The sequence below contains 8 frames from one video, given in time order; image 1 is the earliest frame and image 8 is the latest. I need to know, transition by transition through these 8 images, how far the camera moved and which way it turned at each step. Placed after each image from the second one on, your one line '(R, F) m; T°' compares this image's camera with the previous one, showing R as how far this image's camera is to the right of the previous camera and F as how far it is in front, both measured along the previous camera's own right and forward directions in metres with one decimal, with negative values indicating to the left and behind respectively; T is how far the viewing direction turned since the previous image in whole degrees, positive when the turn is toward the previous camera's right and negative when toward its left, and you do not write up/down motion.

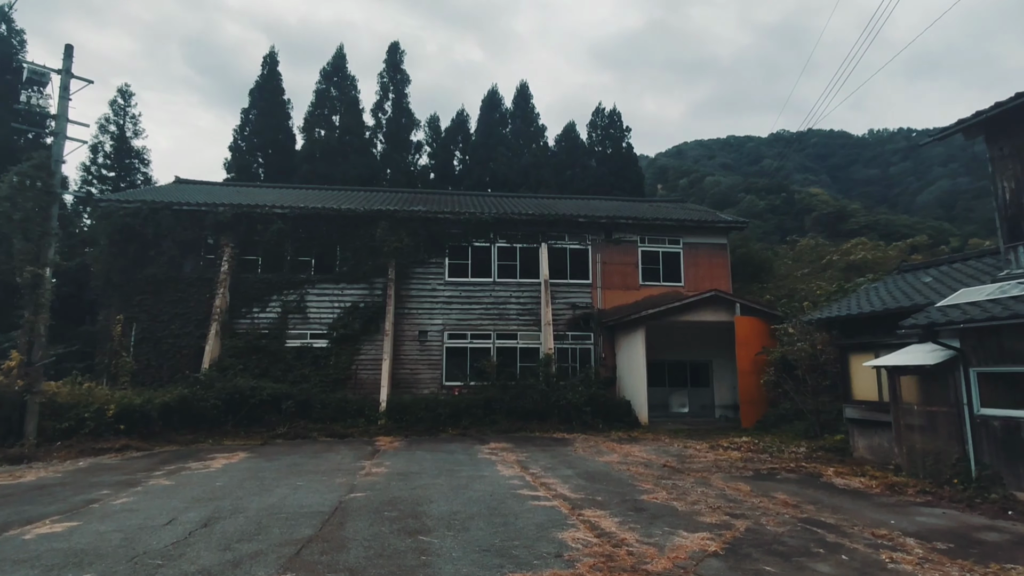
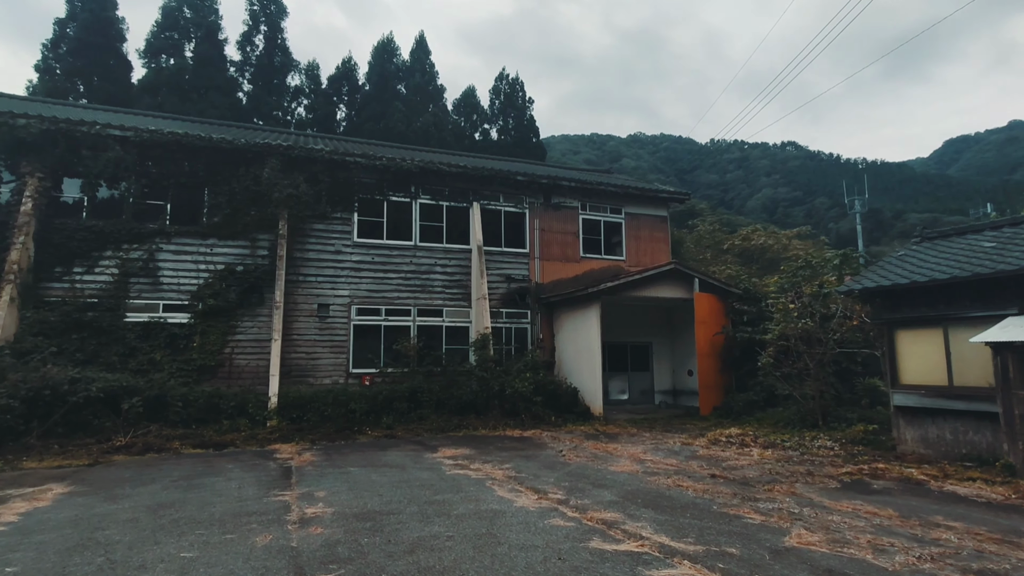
(-1.4, +2.6) m; +14°
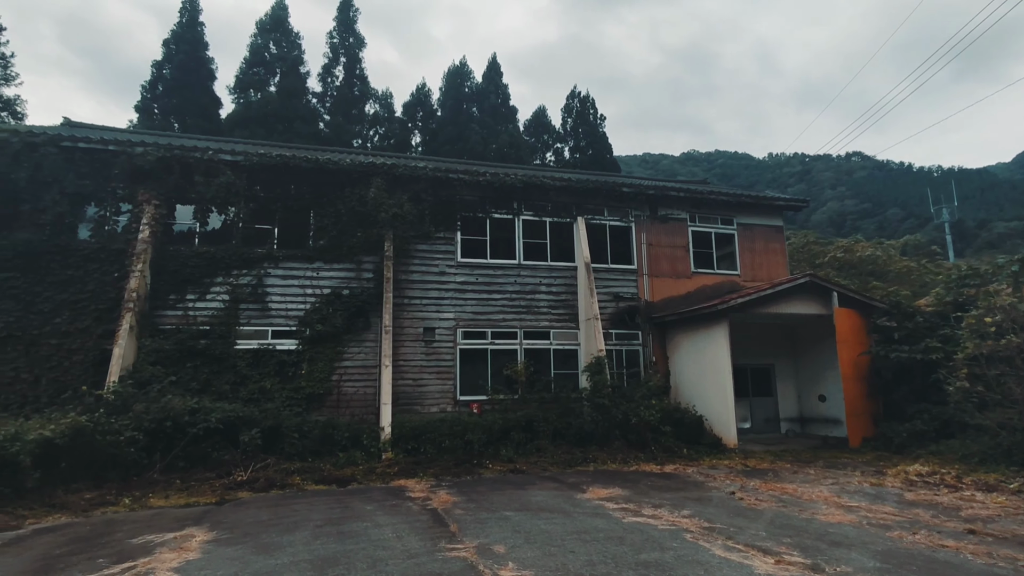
(-1.2, +0.7) m; -5°
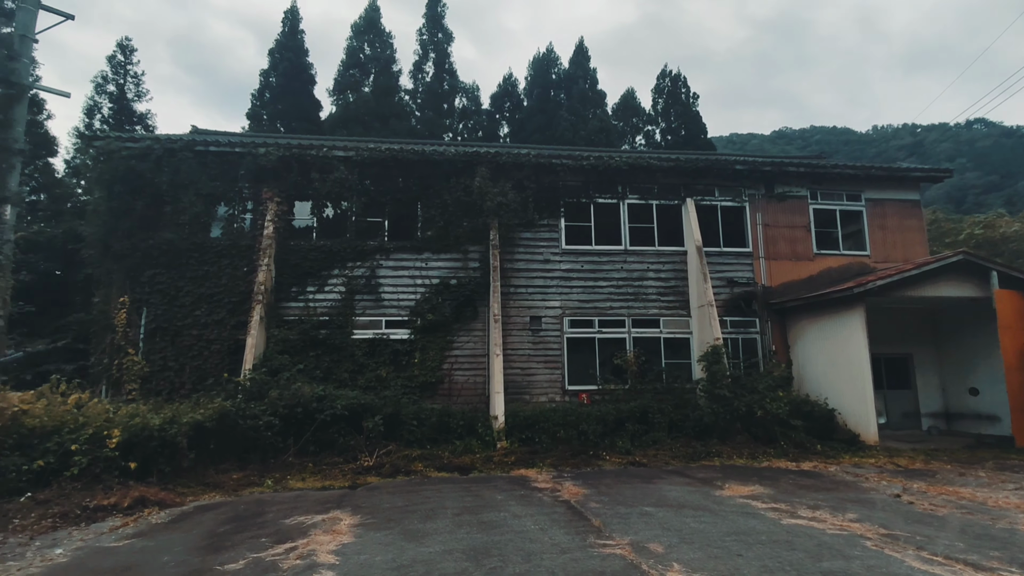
(-0.5, +0.2) m; -8°
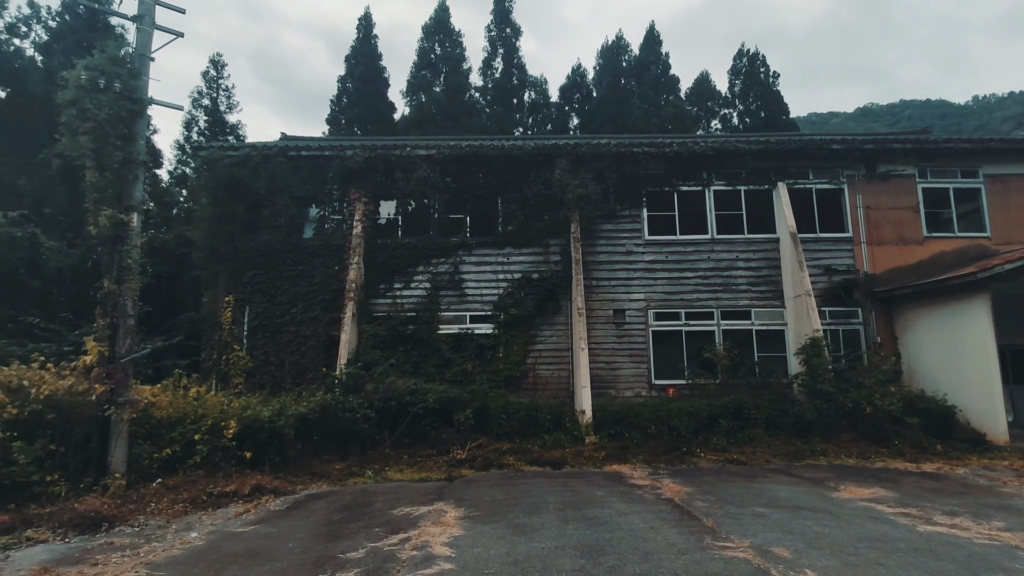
(-0.3, +0.1) m; -7°
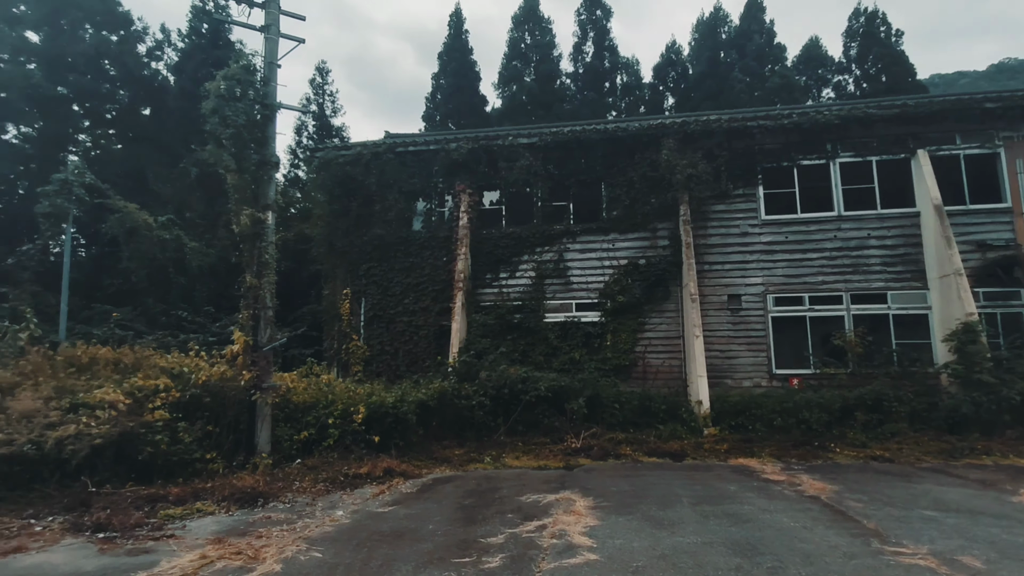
(-0.3, +0.1) m; -9°
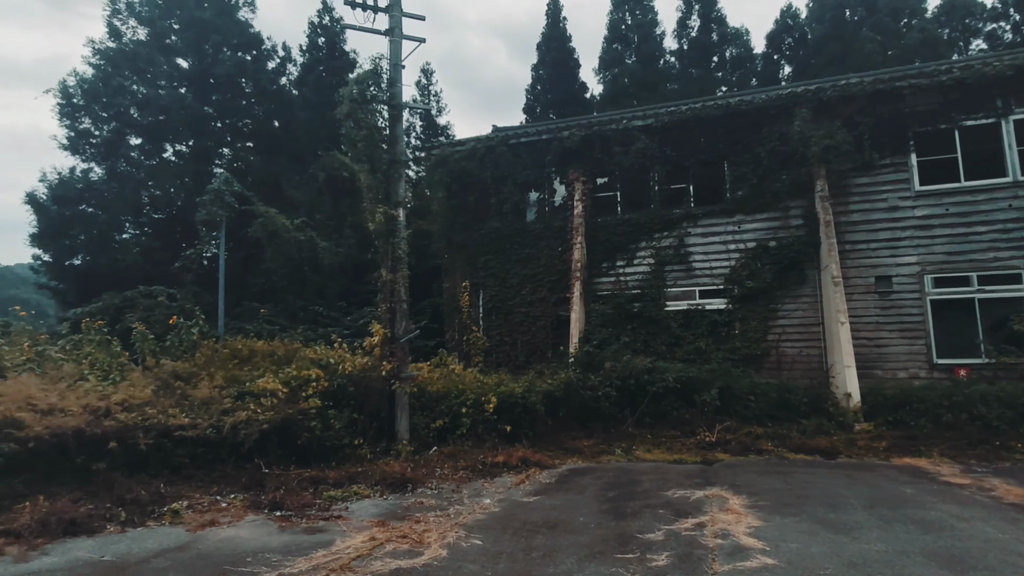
(-0.4, +0.1) m; -10°
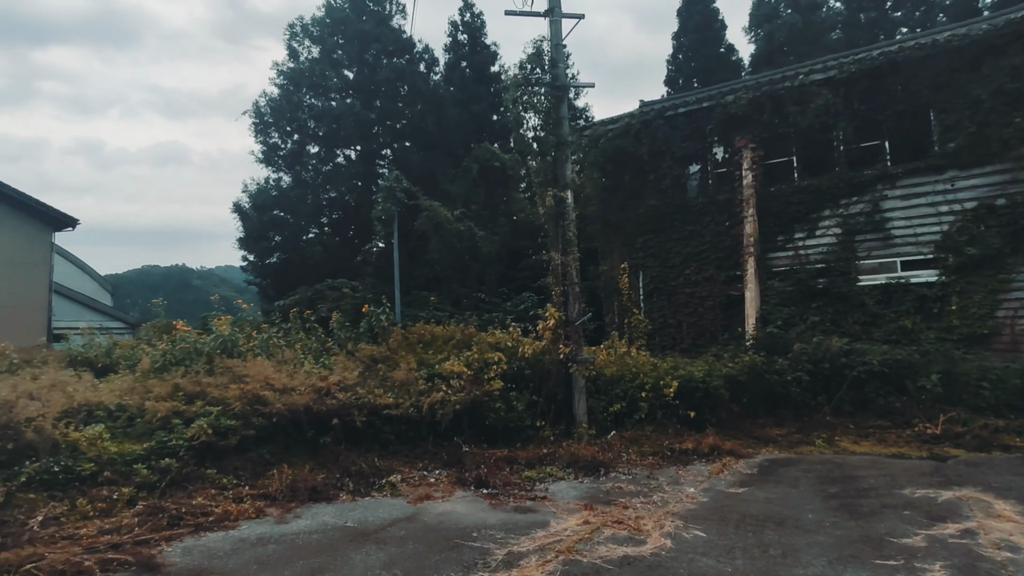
(-0.5, +0.1) m; -14°
